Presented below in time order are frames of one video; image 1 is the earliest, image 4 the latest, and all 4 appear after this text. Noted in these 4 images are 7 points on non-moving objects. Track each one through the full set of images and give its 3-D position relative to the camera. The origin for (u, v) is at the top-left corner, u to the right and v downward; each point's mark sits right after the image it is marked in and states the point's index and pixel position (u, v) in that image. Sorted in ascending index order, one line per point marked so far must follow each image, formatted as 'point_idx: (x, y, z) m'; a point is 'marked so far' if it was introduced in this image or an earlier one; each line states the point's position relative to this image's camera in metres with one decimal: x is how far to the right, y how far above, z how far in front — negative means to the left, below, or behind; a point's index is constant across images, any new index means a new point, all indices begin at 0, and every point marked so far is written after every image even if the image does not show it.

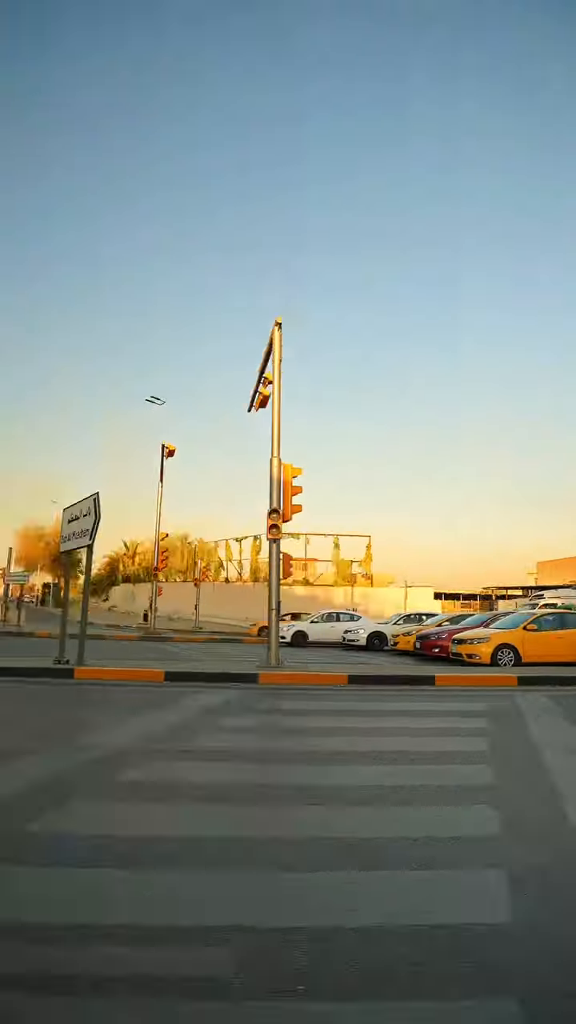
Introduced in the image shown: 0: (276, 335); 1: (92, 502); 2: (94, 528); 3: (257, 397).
0: (-0.3, +3.7, +14.8) m
1: (-3.7, +0.2, +14.0) m
2: (-3.6, -0.3, +13.8) m
3: (-0.8, +2.7, +17.3) m
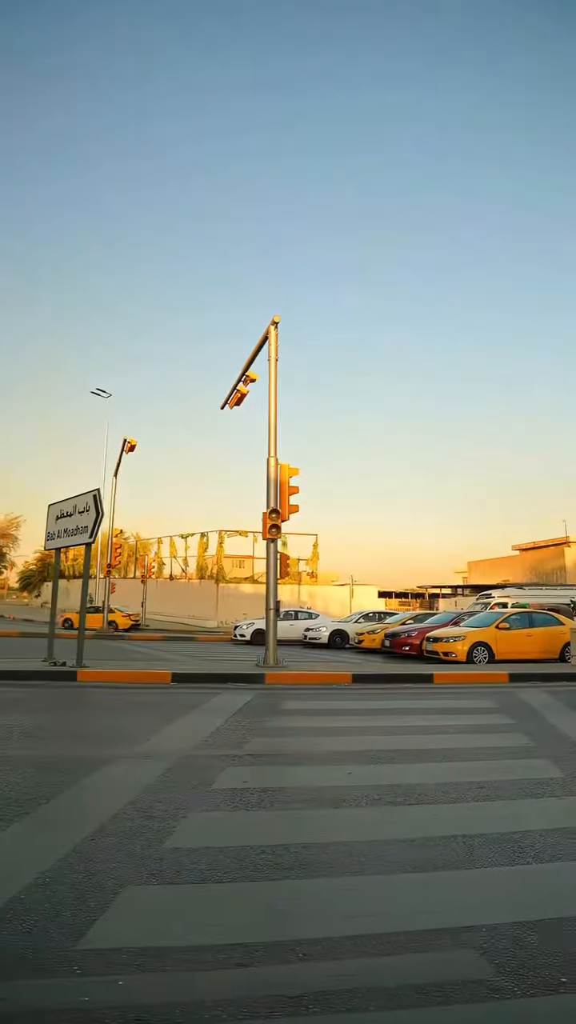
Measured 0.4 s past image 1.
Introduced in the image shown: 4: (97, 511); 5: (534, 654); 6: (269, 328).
0: (-0.3, +3.7, +14.8) m
1: (-3.6, +0.3, +13.4) m
2: (-3.5, -0.2, +13.2) m
3: (-1.3, +2.8, +17.2) m
4: (-3.5, 0.0, +13.2) m
5: (+5.4, -3.1, +15.9) m
6: (-0.4, +3.8, +14.9) m
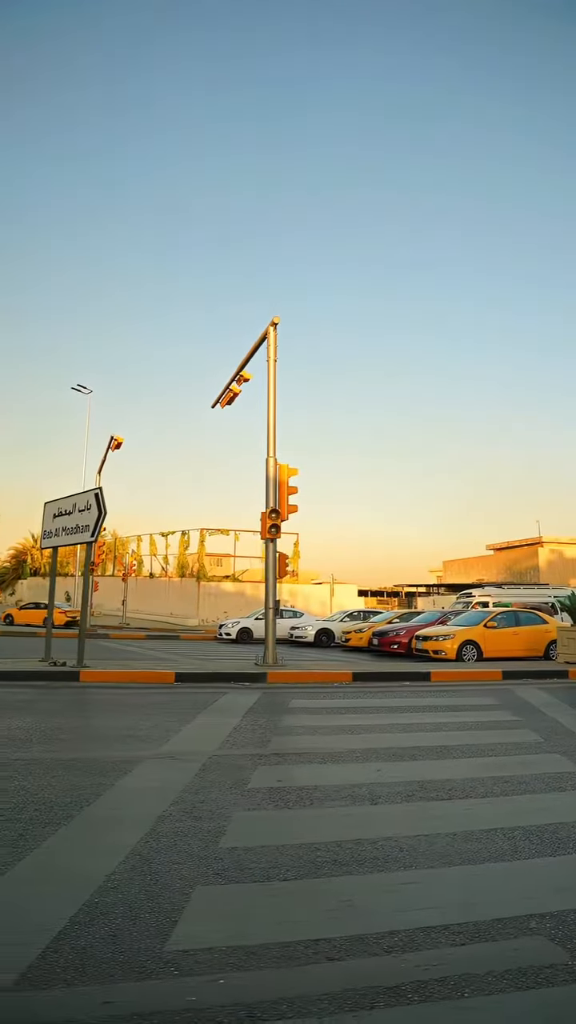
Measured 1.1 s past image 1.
0: (-0.3, +3.7, +14.9) m
1: (-3.6, +0.3, +13.3) m
2: (-3.5, -0.2, +13.1) m
3: (-1.5, +2.8, +17.2) m
4: (-3.5, 0.0, +13.1) m
5: (+5.3, -3.2, +16.4) m
6: (-0.4, +3.8, +15.0) m
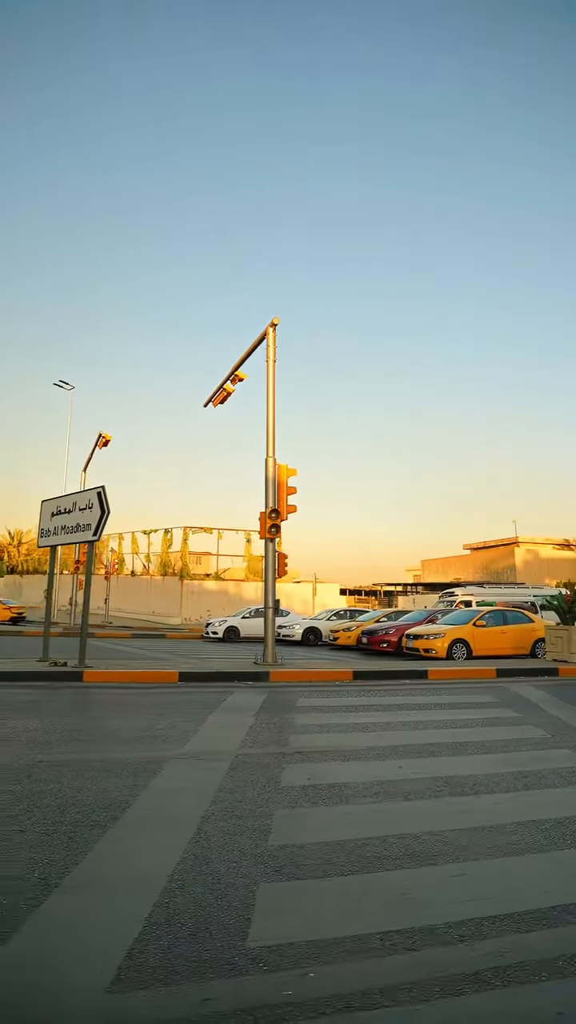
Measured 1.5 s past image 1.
0: (-0.3, +3.7, +15.0) m
1: (-3.5, +0.3, +13.2) m
2: (-3.4, -0.2, +13.0) m
3: (-1.7, +2.8, +17.2) m
4: (-3.4, 0.0, +13.0) m
5: (+5.1, -3.2, +16.9) m
6: (-0.4, +3.8, +15.1) m
